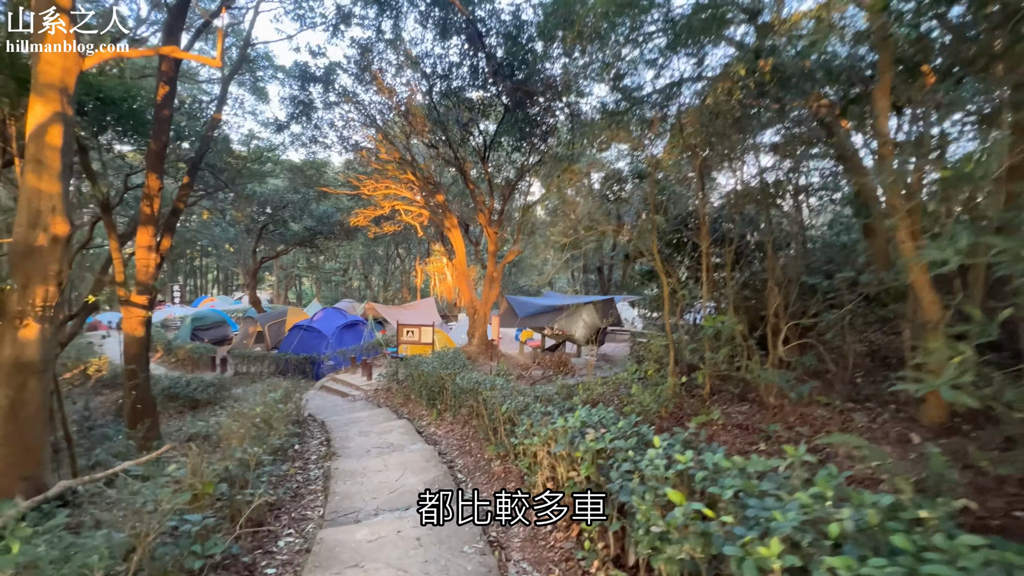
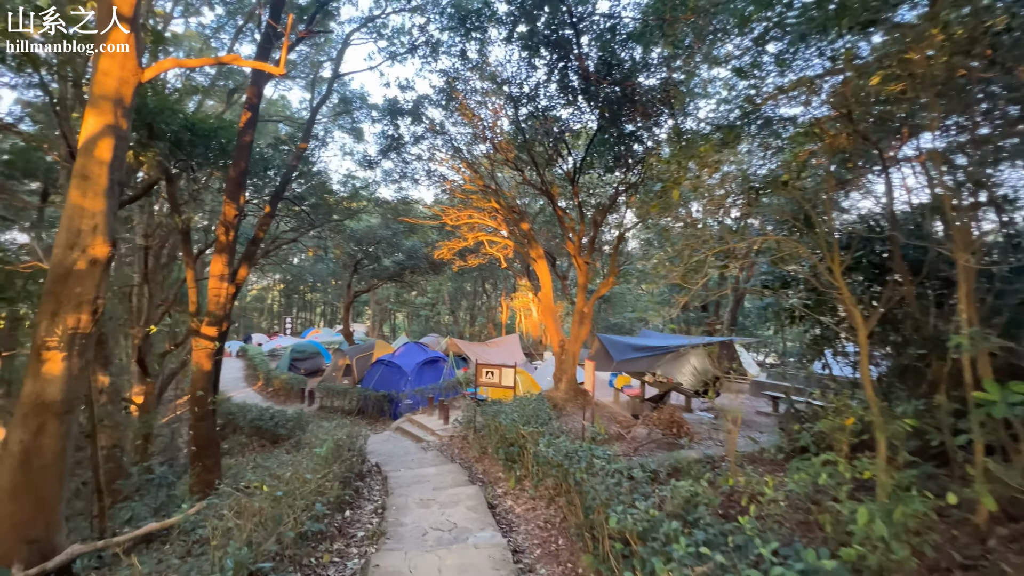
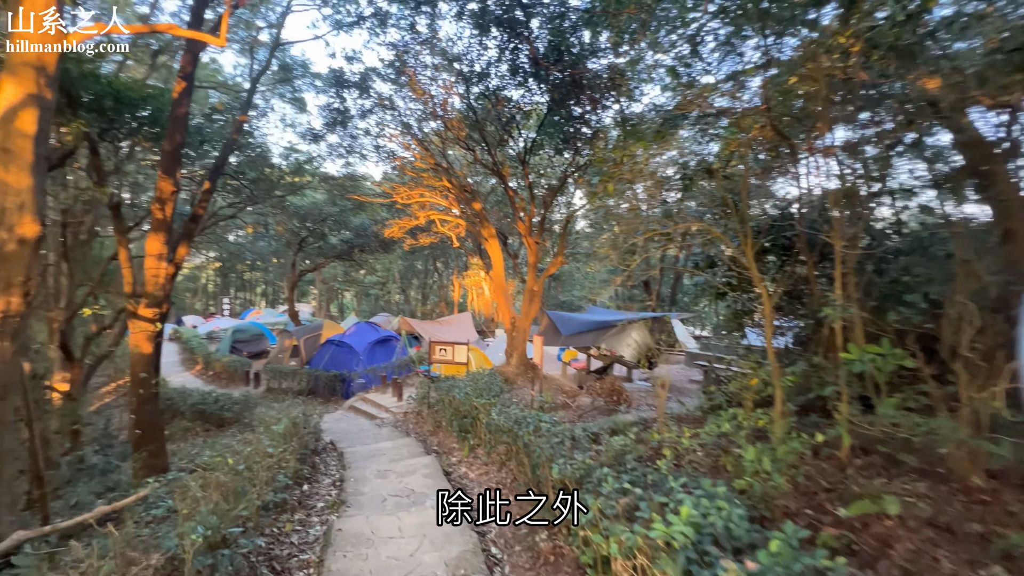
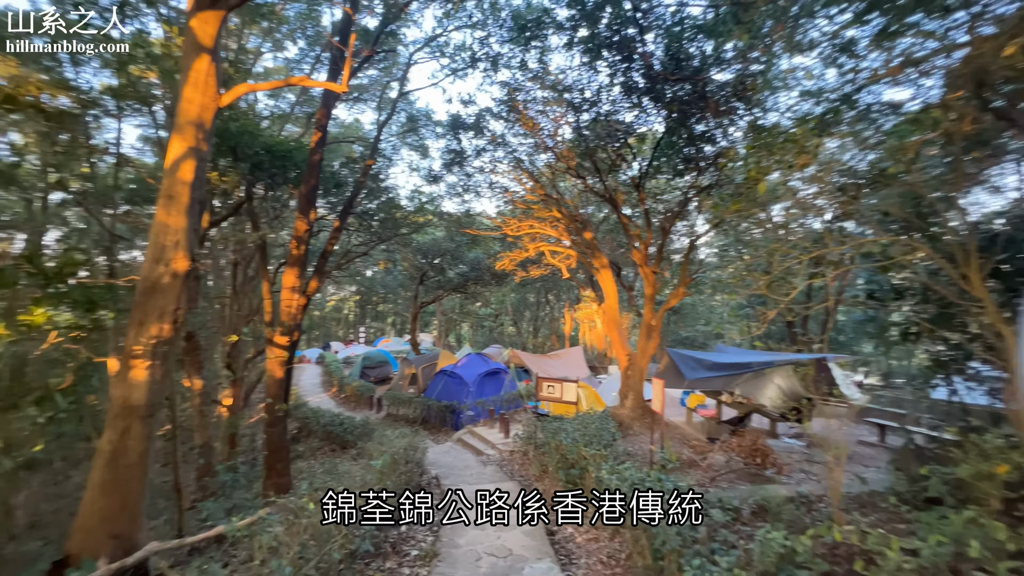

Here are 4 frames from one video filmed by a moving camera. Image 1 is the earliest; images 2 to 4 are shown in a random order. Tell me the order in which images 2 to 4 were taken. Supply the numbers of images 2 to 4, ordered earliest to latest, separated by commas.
3, 2, 4
